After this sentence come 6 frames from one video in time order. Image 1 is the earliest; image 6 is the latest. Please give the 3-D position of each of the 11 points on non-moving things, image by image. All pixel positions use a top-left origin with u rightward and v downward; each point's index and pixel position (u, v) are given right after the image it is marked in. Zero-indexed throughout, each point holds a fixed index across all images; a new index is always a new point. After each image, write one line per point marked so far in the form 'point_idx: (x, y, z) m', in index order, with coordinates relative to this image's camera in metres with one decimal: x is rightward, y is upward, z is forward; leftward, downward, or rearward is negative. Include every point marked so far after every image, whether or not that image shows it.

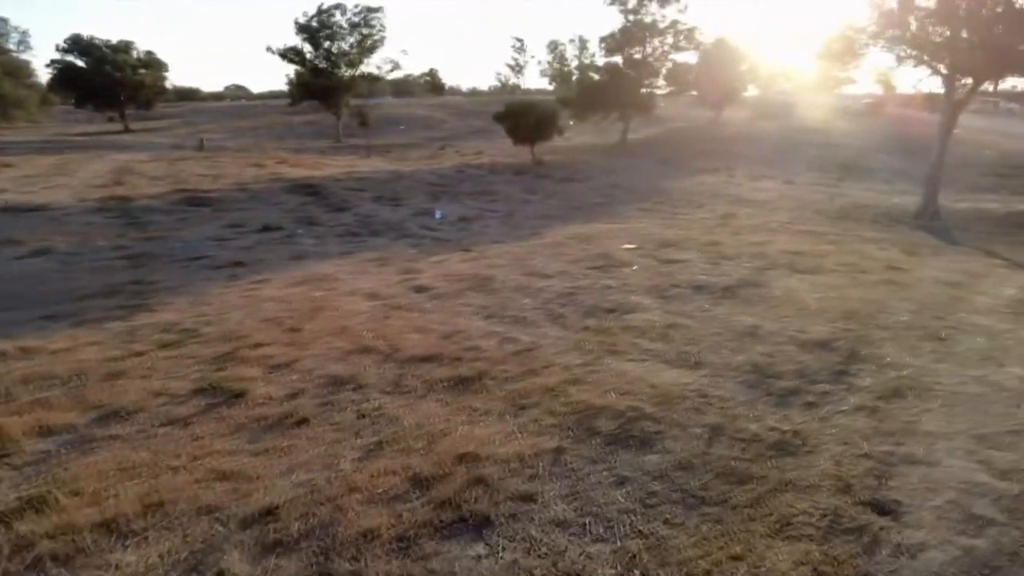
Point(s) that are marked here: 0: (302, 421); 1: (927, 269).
0: (-1.8, -1.1, +5.3) m
1: (+7.3, +0.3, +11.1) m
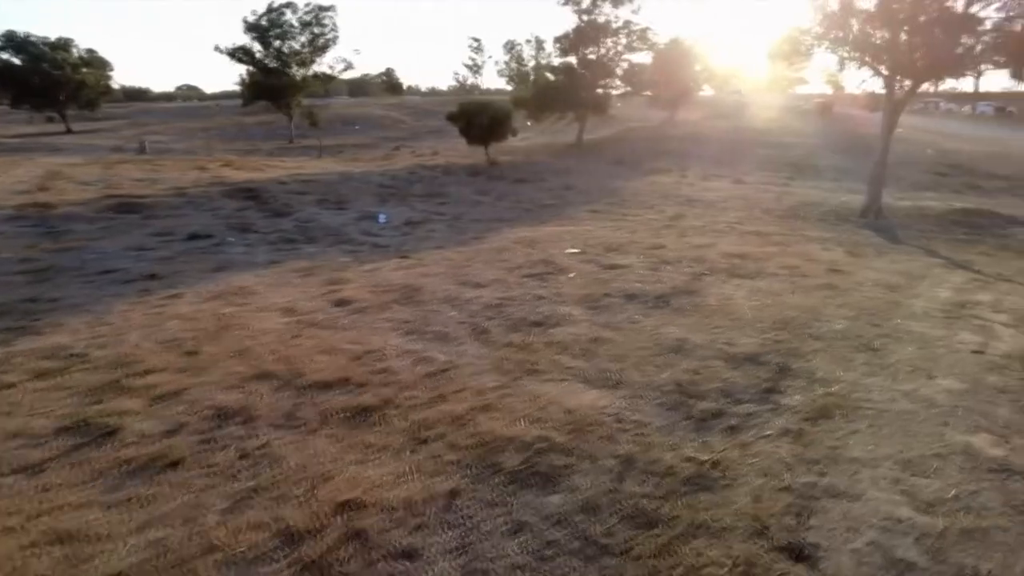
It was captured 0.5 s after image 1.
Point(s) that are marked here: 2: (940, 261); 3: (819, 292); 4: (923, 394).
0: (-2.6, -1.3, +4.7) m
1: (+6.2, +0.3, +11.0) m
2: (+9.6, +0.6, +14.0) m
3: (+4.3, -0.1, +8.8) m
4: (+3.5, -0.9, +5.3) m
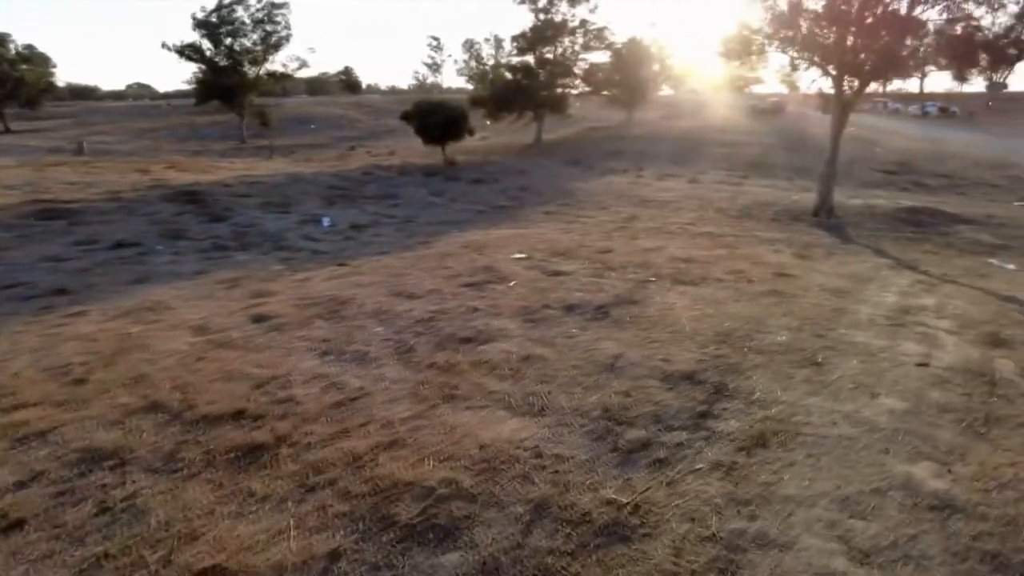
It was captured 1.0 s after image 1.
0: (-3.2, -1.5, +4.1) m
1: (+5.2, +0.2, +10.8) m
2: (+8.4, +0.6, +14.0) m
3: (+3.4, -0.2, +8.5) m
4: (+2.8, -1.0, +4.9) m
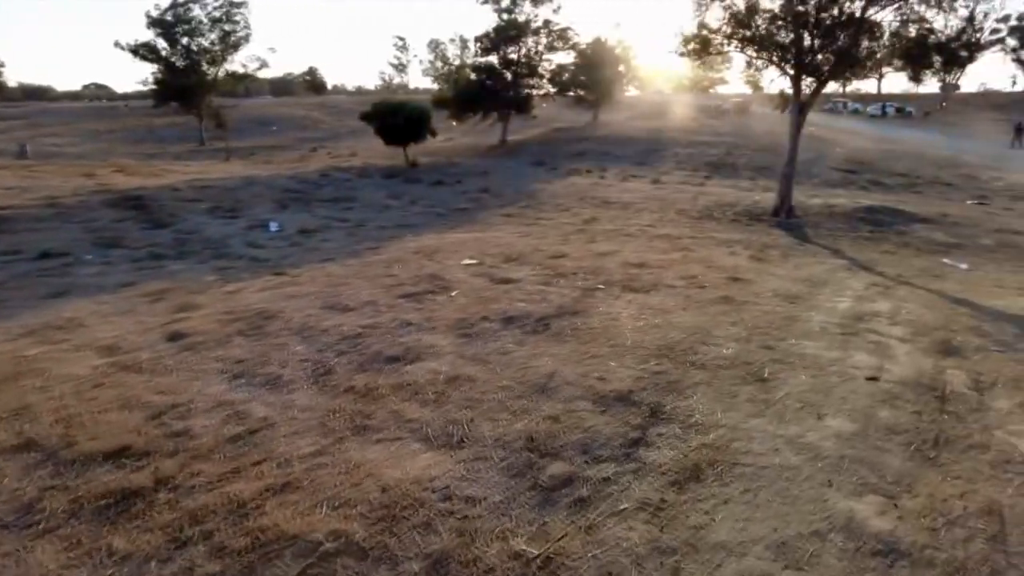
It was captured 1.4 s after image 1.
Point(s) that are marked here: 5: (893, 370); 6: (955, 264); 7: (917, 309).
0: (-3.8, -1.7, +3.4) m
1: (+4.3, +0.2, +10.5) m
2: (+7.3, +0.6, +13.8) m
3: (+2.6, -0.2, +8.2) m
4: (+2.1, -1.1, +4.5) m
5: (+3.6, -0.8, +5.9) m
6: (+10.9, +0.6, +15.5) m
7: (+5.5, -0.3, +8.5) m
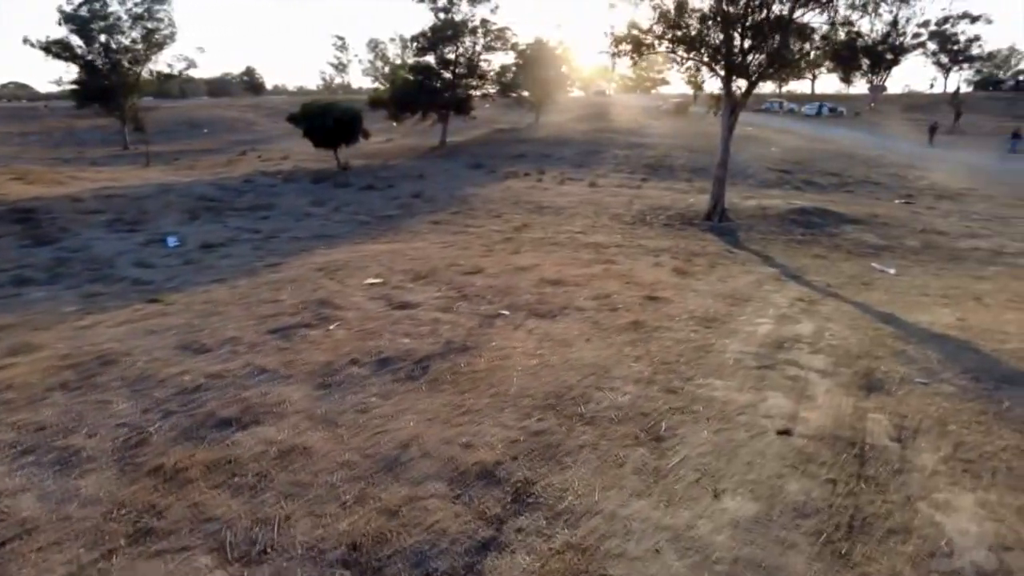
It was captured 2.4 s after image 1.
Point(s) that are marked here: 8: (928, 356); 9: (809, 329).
0: (-4.7, -2.2, +2.1) m
1: (+2.7, -0.1, +9.8) m
2: (+5.5, +0.3, +13.3) m
3: (+1.3, -0.6, +7.3) m
4: (+1.1, -1.4, +3.7) m
5: (+2.4, -1.1, +5.1) m
6: (+9.0, +0.5, +15.2) m
7: (+4.2, -0.5, +7.9) m
8: (+4.5, -0.7, +6.8) m
9: (+3.8, -0.5, +7.9) m
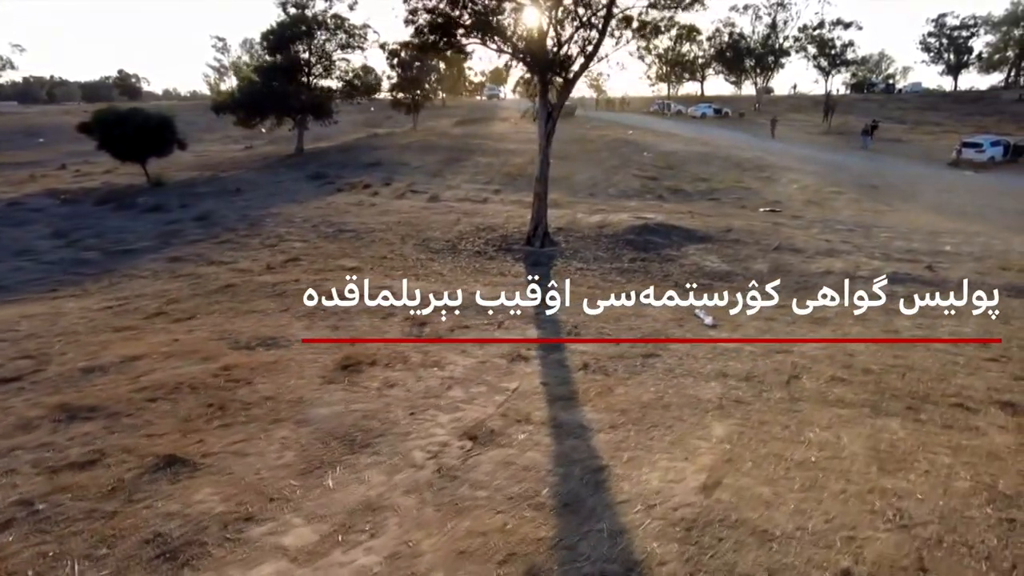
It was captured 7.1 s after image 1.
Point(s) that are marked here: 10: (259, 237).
0: (-8.5, -3.6, -3.1) m
1: (-2.1, -1.3, +5.4) m
2: (+0.2, -0.8, +9.3) m
3: (-3.3, -1.8, +2.8) m
4: (-3.0, -2.6, -0.8) m
5: (-1.8, -2.2, +0.8) m
6: (+3.4, -0.5, +11.6) m
7: (-0.5, -1.7, +3.7) m
8: (0.0, -1.9, +2.7) m
9: (-0.9, -1.7, +3.8) m
10: (-8.0, +1.6, +19.8) m
